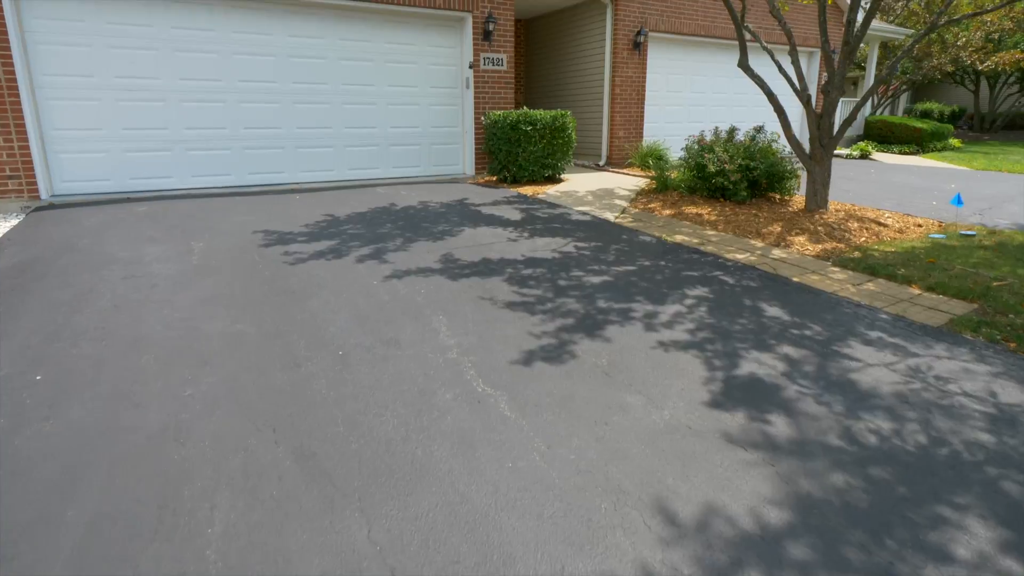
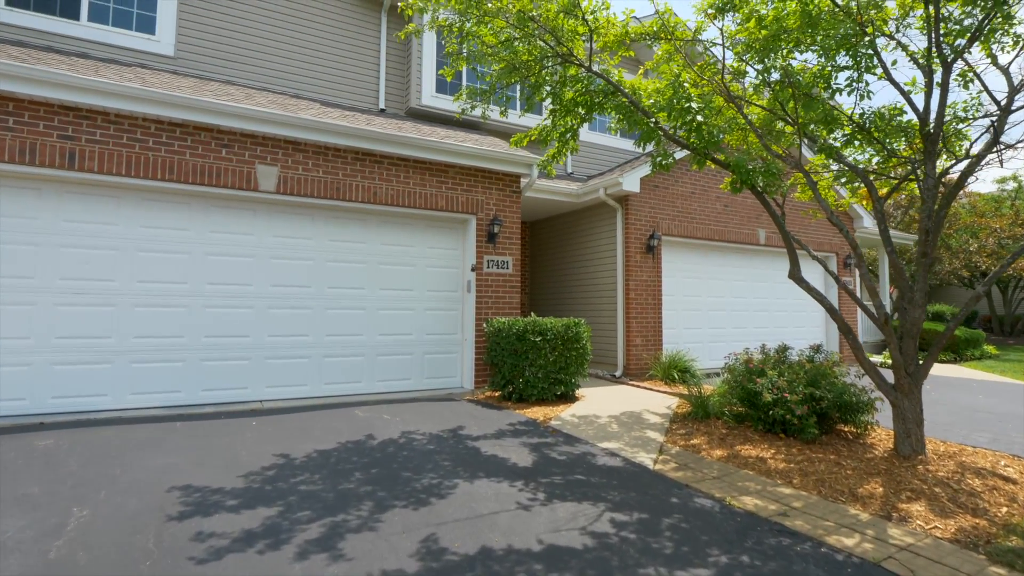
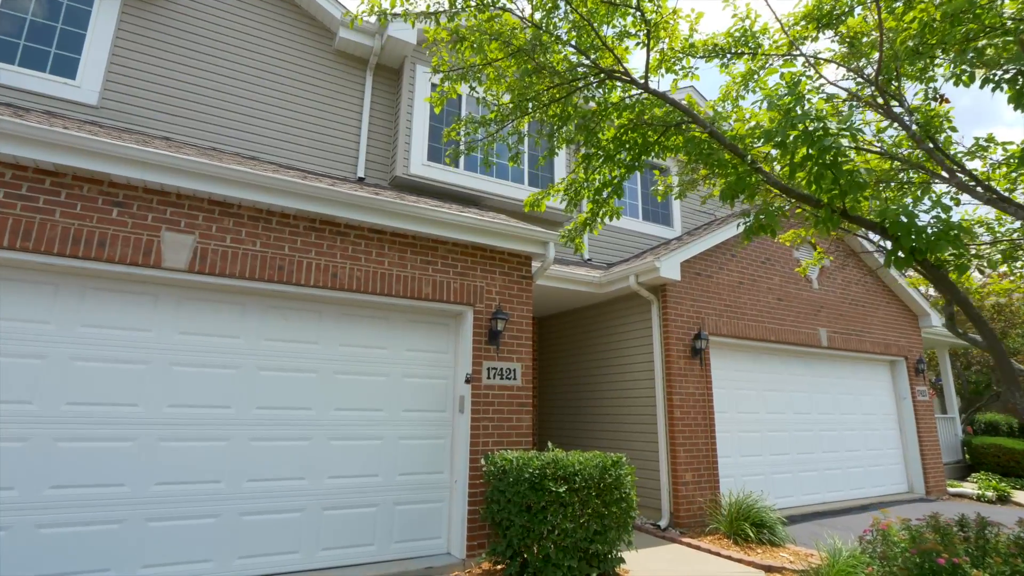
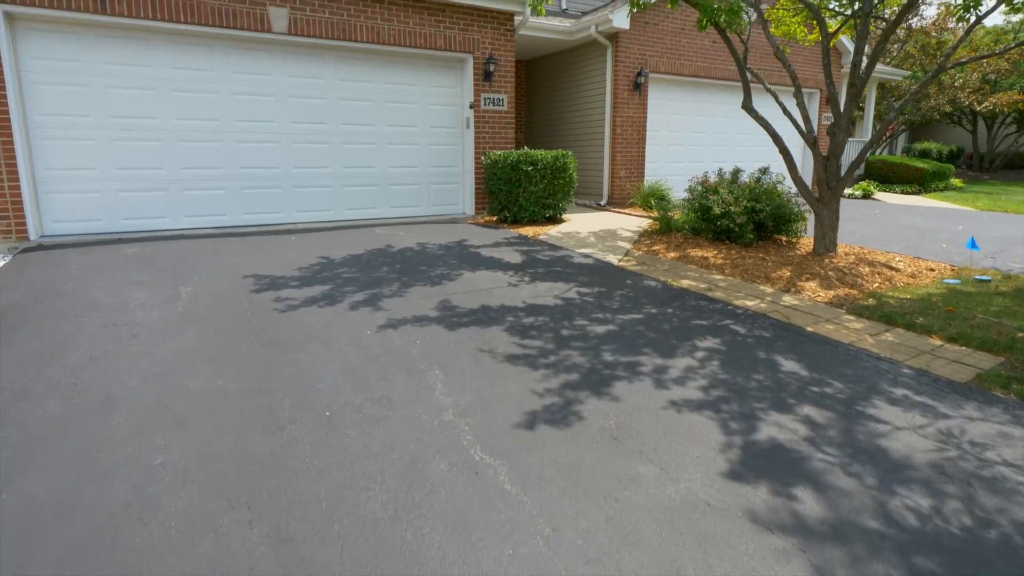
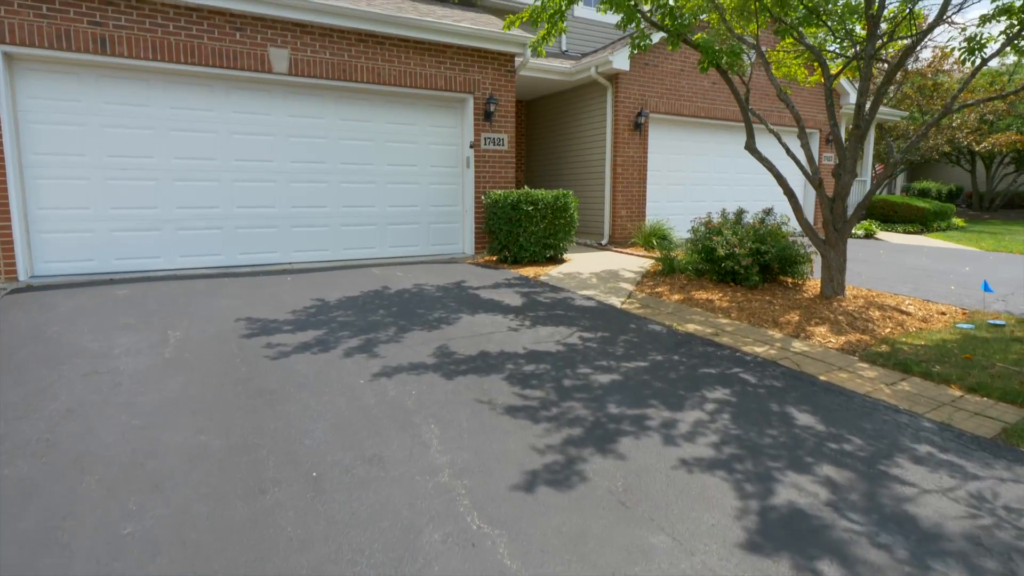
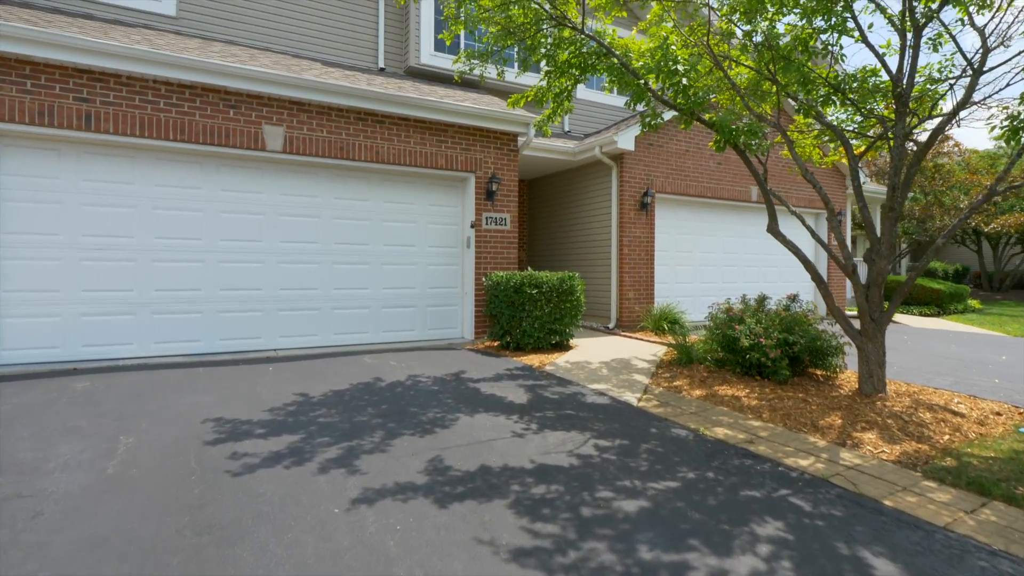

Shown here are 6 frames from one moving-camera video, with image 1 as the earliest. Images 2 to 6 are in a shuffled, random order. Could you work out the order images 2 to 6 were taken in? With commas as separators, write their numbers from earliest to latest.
4, 5, 6, 2, 3
